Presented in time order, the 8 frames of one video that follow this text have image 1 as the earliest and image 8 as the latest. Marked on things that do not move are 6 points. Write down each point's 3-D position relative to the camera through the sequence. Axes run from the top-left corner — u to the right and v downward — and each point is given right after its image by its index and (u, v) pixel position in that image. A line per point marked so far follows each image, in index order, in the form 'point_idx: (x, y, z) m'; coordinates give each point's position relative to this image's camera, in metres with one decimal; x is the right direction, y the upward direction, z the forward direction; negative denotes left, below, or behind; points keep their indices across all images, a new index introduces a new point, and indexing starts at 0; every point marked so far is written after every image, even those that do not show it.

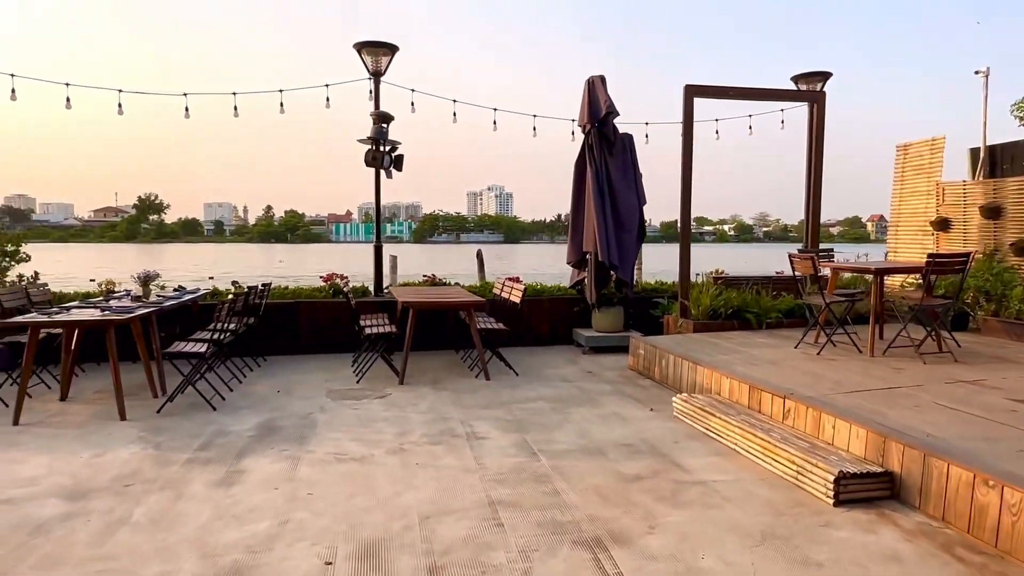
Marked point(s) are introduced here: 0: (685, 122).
0: (+1.8, +1.7, +6.9) m
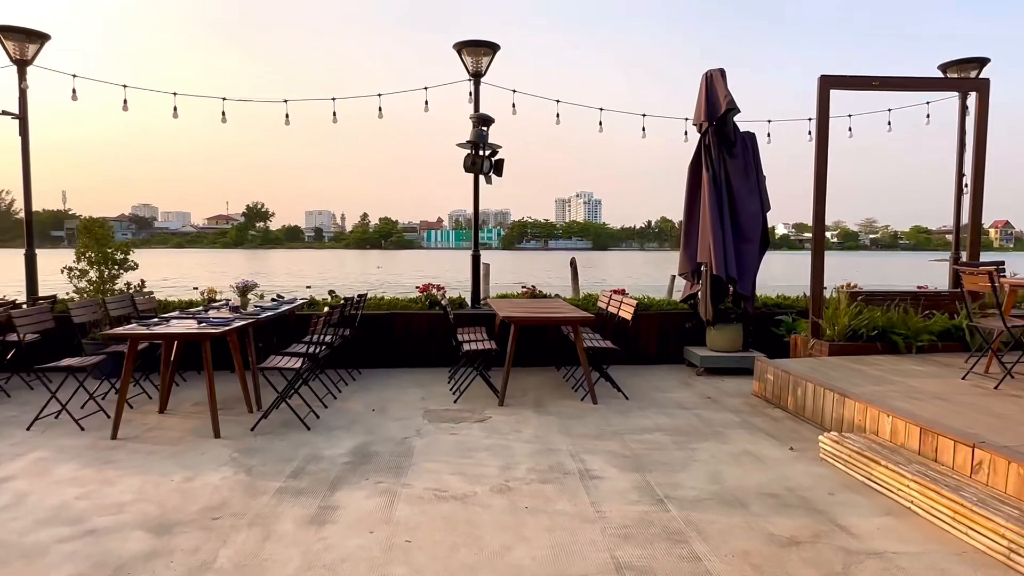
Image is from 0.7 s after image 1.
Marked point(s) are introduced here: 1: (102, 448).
0: (+2.8, +1.6, +6.1) m
1: (-2.7, -1.0, +4.4) m
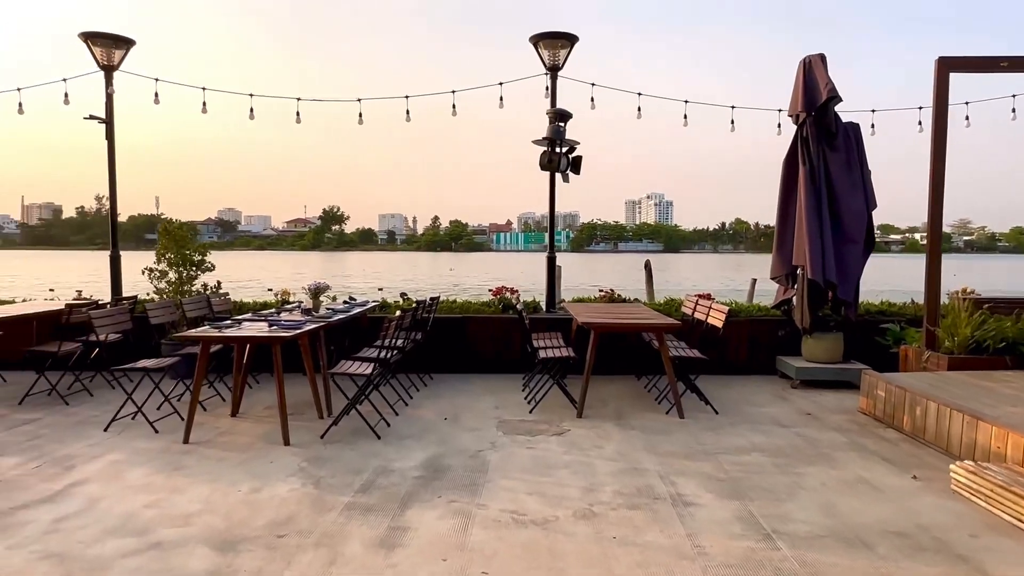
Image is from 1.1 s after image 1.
0: (+3.5, +1.5, +5.5) m
1: (-2.2, -1.1, +4.3) m
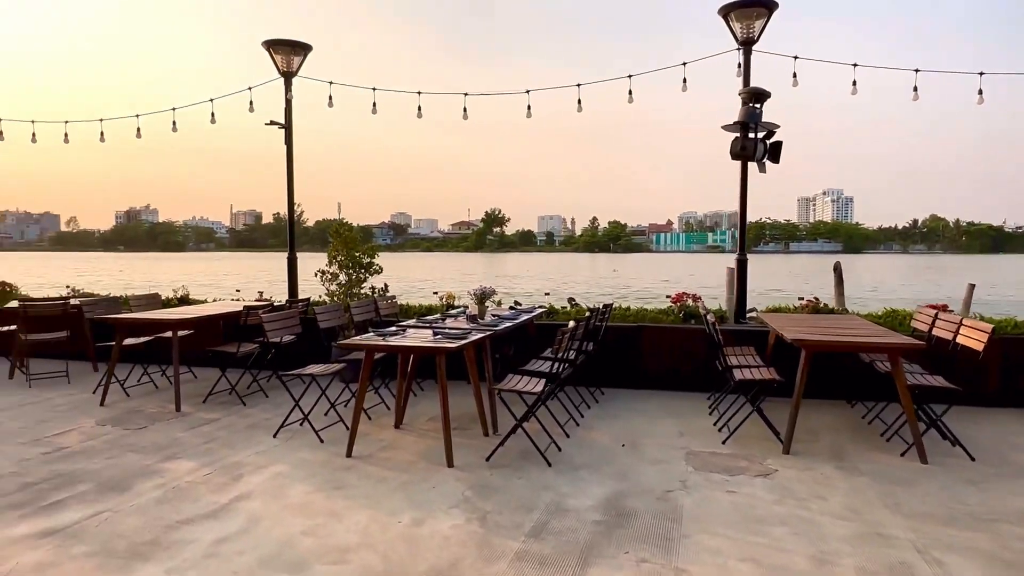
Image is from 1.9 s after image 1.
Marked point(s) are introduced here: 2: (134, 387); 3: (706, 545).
0: (+4.8, +1.4, +3.9) m
1: (-1.1, -1.1, +4.1) m
2: (-3.5, -0.9, +6.2) m
3: (+0.9, -1.1, +3.0) m
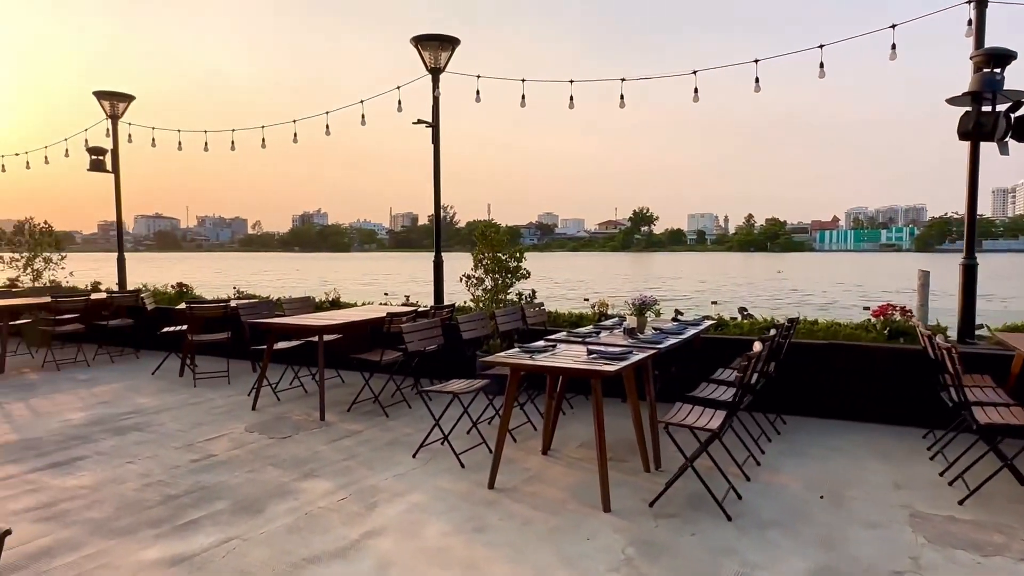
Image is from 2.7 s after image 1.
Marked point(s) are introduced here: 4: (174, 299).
0: (+5.5, +1.3, +2.2) m
1: (-0.2, -1.1, +3.6) m
2: (-2.1, -0.9, +6.2) m
3: (+1.5, -1.2, +2.1) m
4: (-4.3, -0.1, +8.5) m
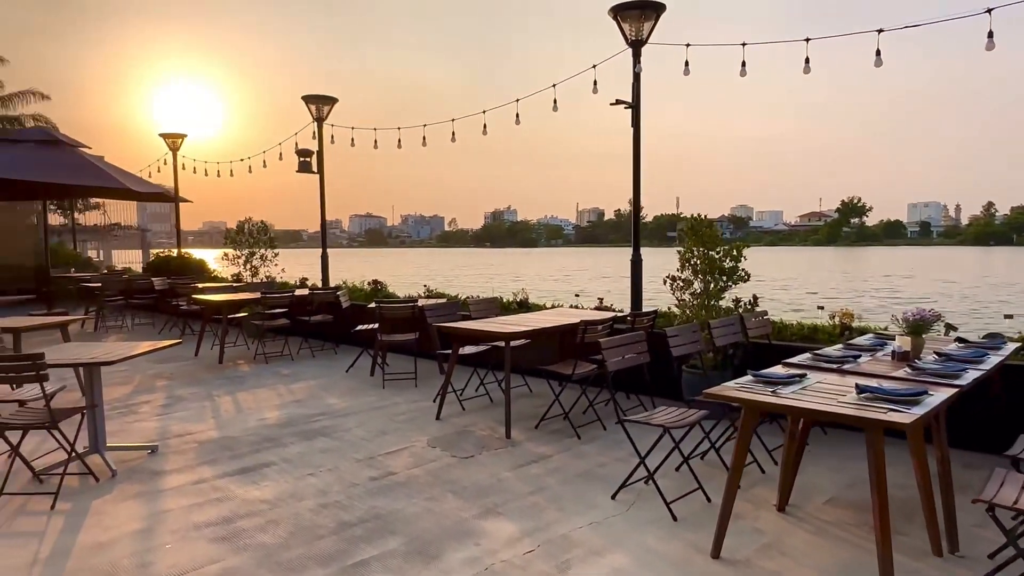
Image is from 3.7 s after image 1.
0: (+5.9, +1.2, -0.1) m
1: (+0.8, -1.2, +2.8) m
2: (-0.4, -1.0, +5.7) m
3: (+2.0, -1.3, +0.9) m
4: (-1.8, -0.1, +8.5) m
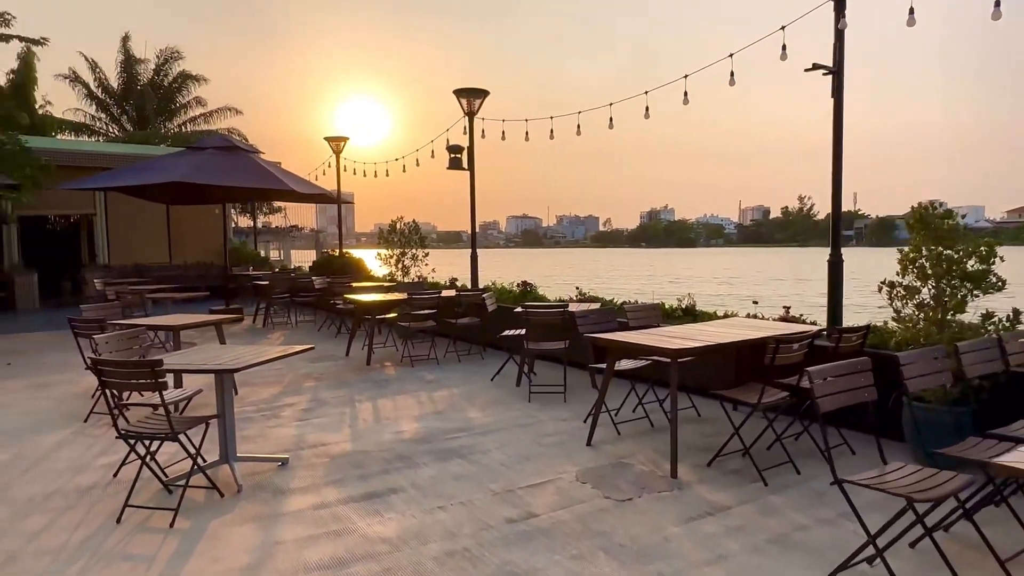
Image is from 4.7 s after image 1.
0: (+5.6, +1.1, -2.2) m
1: (+1.3, -1.2, +1.8) m
2: (+0.8, -1.0, +4.9) m
3: (+2.0, -1.3, -0.3) m
4: (+0.1, -0.1, +8.0) m
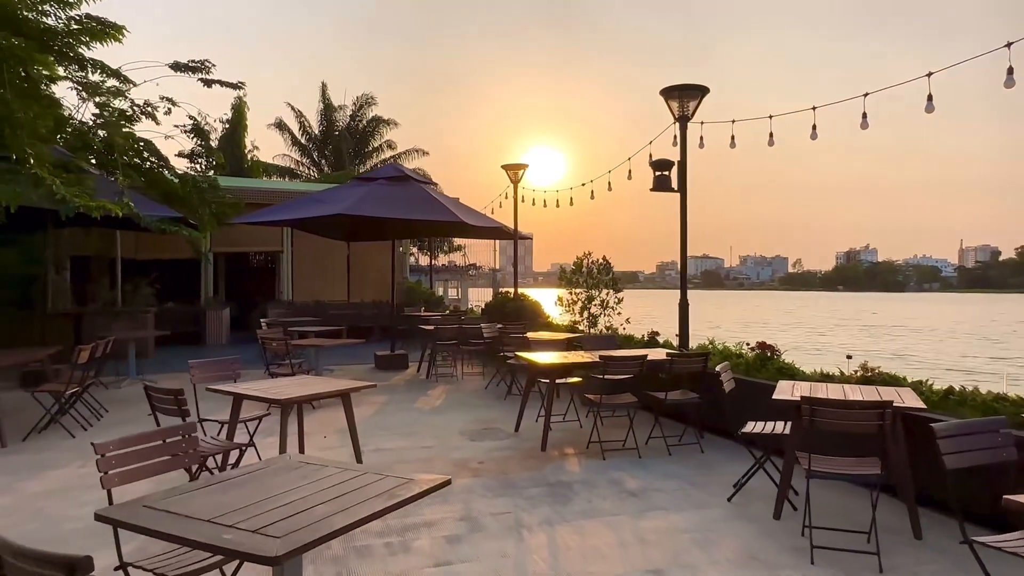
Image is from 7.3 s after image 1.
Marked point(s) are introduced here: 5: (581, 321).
0: (+4.8, +1.1, -5.6) m
1: (+1.6, -1.4, -0.8) m
2: (+2.0, -1.4, +2.4) m
3: (+1.7, -1.4, -3.0) m
4: (+2.0, -0.7, +5.6) m
5: (+1.1, -0.5, +10.8) m
